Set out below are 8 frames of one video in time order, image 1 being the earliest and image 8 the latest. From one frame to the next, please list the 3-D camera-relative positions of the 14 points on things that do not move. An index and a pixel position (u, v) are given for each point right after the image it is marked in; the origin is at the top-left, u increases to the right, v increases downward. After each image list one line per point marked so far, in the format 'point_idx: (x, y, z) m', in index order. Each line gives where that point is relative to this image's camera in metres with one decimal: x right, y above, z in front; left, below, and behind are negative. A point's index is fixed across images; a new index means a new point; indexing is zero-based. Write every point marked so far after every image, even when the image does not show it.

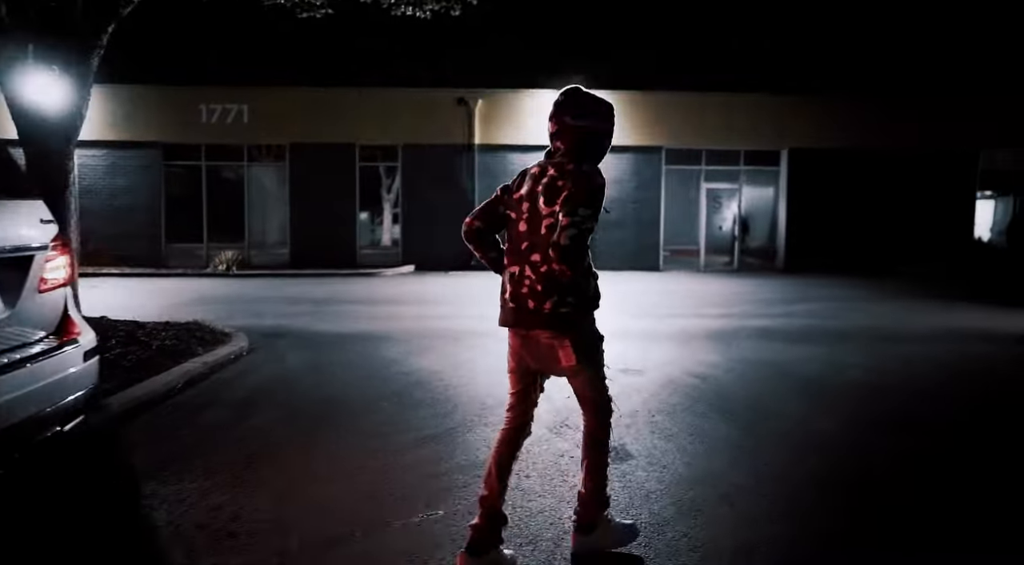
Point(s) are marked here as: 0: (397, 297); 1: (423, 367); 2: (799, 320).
0: (-2.7, -0.3, +13.8) m
1: (-1.0, -0.9, +6.8) m
2: (+4.3, -0.6, +9.1) m
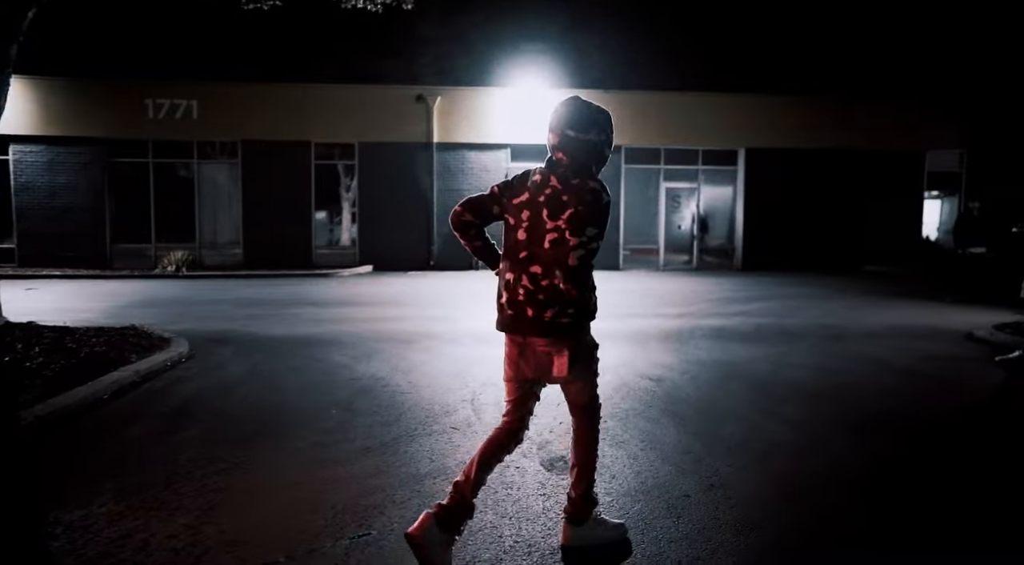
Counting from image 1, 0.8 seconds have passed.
0: (-3.6, -0.4, +13.4) m
1: (-1.5, -1.0, +6.5) m
2: (+3.6, -0.6, +9.2) m
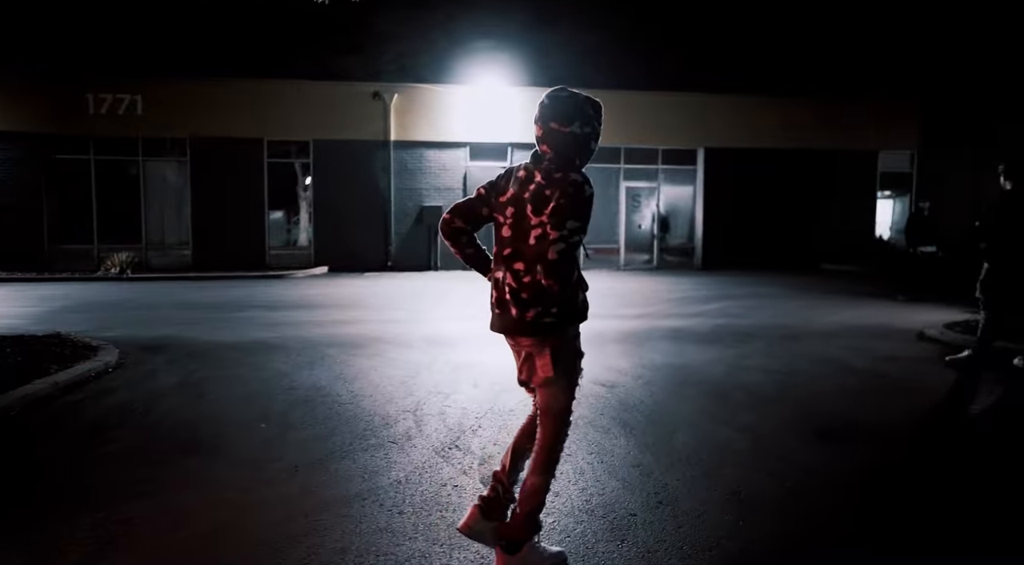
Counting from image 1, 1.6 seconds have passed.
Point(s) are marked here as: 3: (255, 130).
0: (-4.4, -0.4, +12.9) m
1: (-2.0, -1.0, +6.1) m
2: (+3.0, -0.6, +9.1) m
3: (-7.5, +4.5, +18.0) m
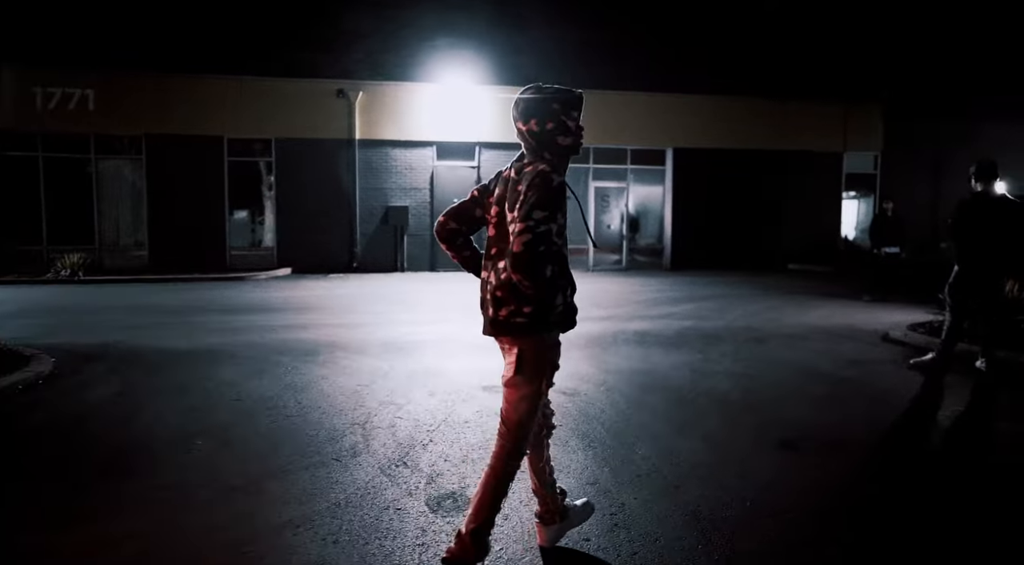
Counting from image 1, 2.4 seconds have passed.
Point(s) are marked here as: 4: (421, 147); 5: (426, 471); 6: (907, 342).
0: (-5.1, -0.5, +12.5) m
1: (-2.4, -1.0, +5.8) m
2: (+2.4, -0.6, +9.0) m
3: (-8.4, +4.4, +17.4) m
4: (-2.7, +4.0, +18.1) m
5: (-0.5, -1.2, +3.8) m
6: (+4.7, -0.7, +7.3) m
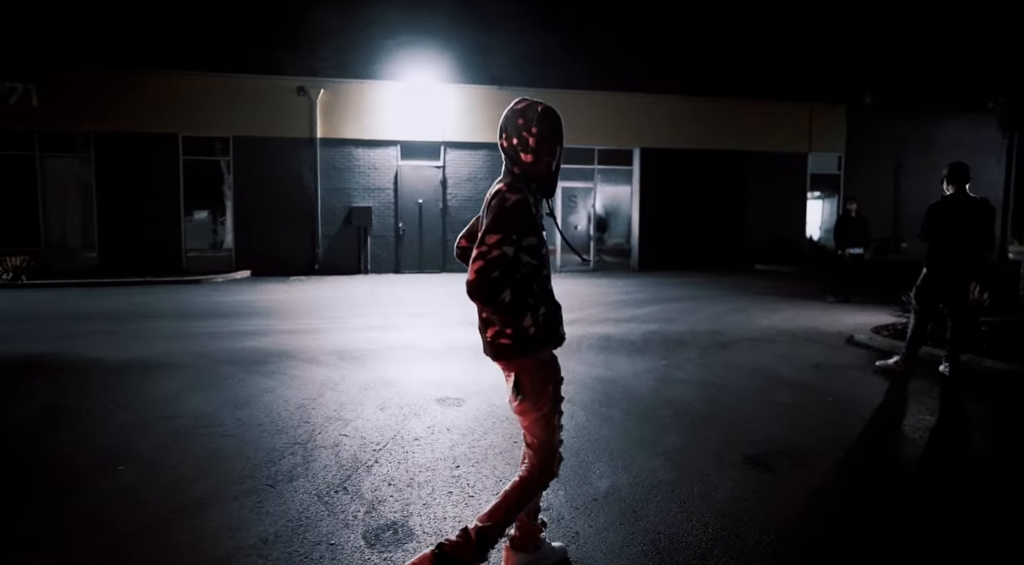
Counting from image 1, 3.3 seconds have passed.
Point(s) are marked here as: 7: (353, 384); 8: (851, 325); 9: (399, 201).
0: (-5.8, -0.5, +12.0) m
1: (-2.8, -1.1, +5.4) m
2: (+1.9, -0.6, +8.8) m
3: (-9.4, +4.3, +16.7) m
4: (-3.7, +3.9, +17.7) m
5: (-0.8, -1.2, +3.5) m
6: (+4.2, -0.7, +7.2) m
7: (-1.5, -1.0, +5.9) m
8: (+4.9, -0.6, +8.8) m
9: (-3.4, +2.4, +18.0) m
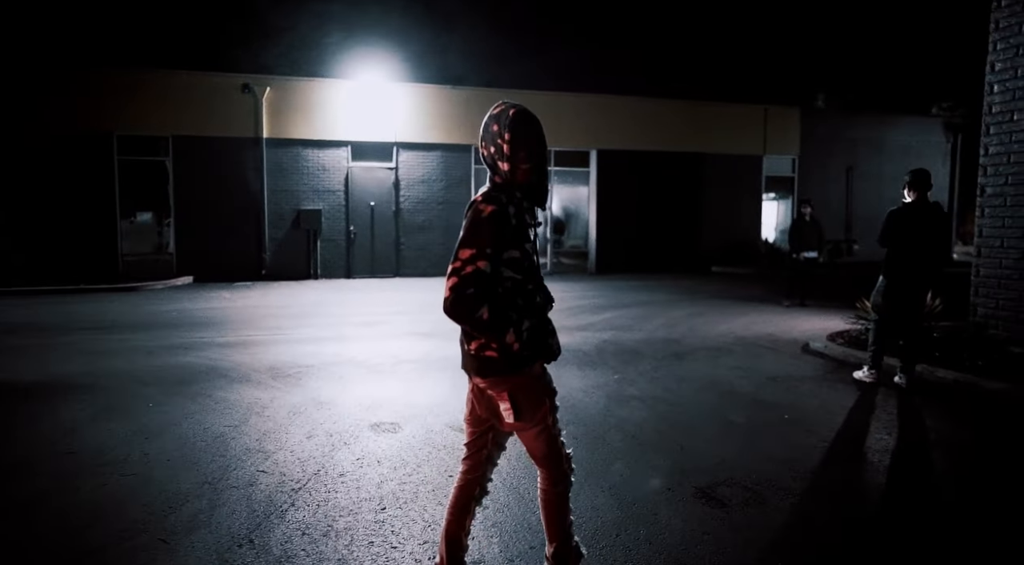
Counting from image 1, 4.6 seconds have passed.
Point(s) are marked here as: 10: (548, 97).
0: (-6.7, -0.7, +11.2) m
1: (-3.2, -1.2, +4.9) m
2: (+1.2, -0.7, +8.5) m
3: (-10.5, +4.1, +15.7) m
4: (-4.9, +3.8, +17.1) m
5: (-1.2, -1.4, +3.1) m
6: (+3.7, -0.8, +7.1) m
7: (-2.0, -1.1, +5.5) m
8: (+4.2, -0.7, +8.7) m
9: (-4.6, +2.3, +17.4) m
10: (+1.1, +5.5, +18.3) m
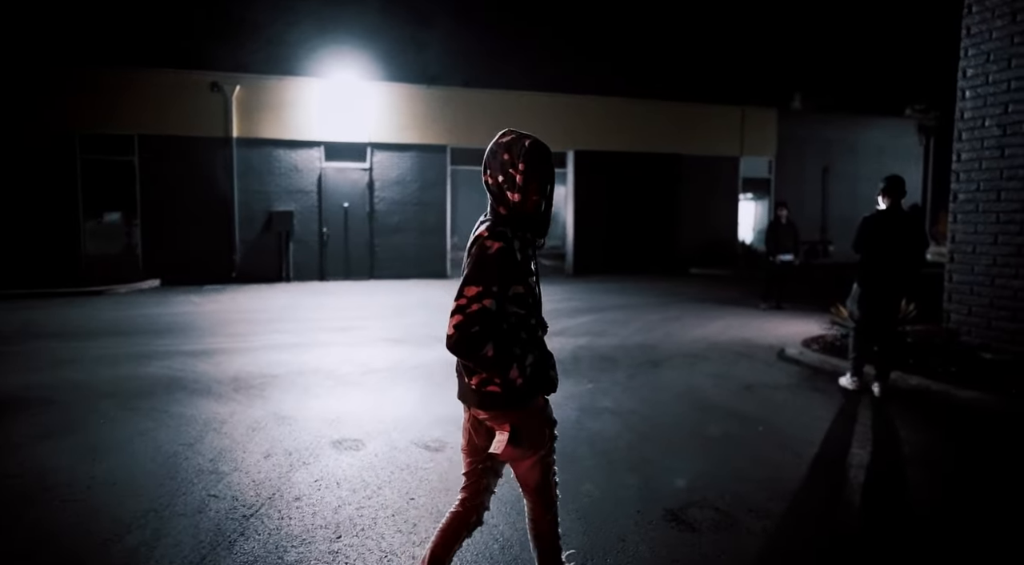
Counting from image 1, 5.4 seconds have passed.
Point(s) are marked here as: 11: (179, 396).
0: (-7.1, -0.8, +10.9) m
1: (-3.5, -1.3, +4.6) m
2: (+0.8, -0.8, +8.4) m
3: (-11.1, +4.0, +15.2) m
4: (-5.6, +3.7, +16.8) m
5: (-1.4, -1.5, +2.9) m
6: (+3.3, -0.9, +7.0) m
7: (-2.3, -1.2, +5.2) m
8: (+3.8, -0.7, +8.6) m
9: (-5.2, +2.2, +17.0) m
10: (+0.4, +5.5, +18.1) m
11: (-3.3, -1.1, +6.2) m
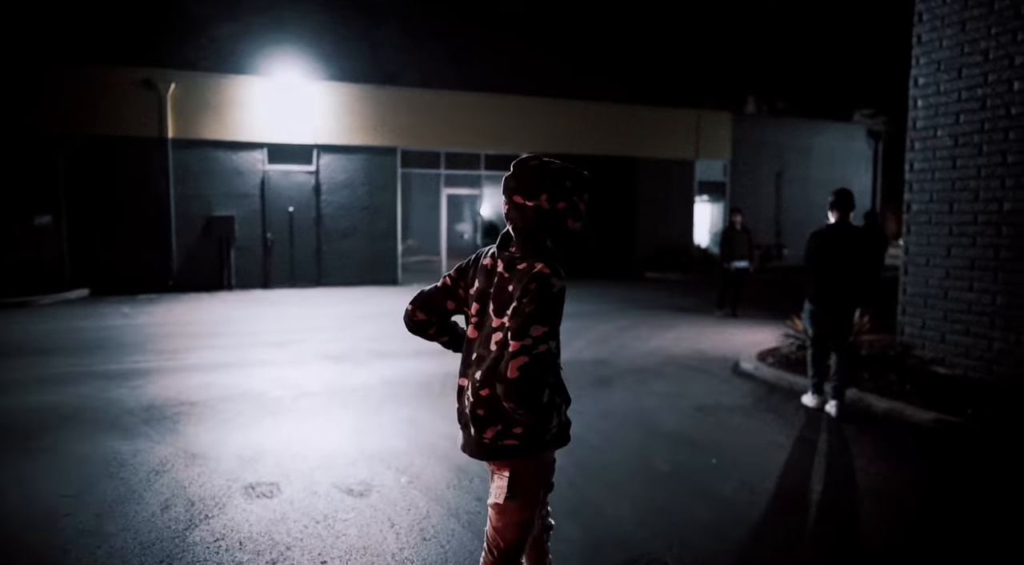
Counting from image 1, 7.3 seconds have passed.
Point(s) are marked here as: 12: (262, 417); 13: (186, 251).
0: (-7.9, -1.0, +10.0) m
1: (-3.9, -1.5, +4.0) m
2: (+0.2, -1.0, +8.0) m
3: (-12.3, +3.8, +14.1) m
4: (-6.8, +3.5, +16.0) m
5: (-1.7, -1.6, +2.4) m
6: (+2.7, -1.0, +6.8) m
7: (-2.8, -1.4, +4.7) m
8: (+3.1, -0.9, +8.4) m
9: (-6.5, +2.0, +16.3) m
10: (-0.9, +5.3, +17.7) m
11: (-3.9, -1.3, +5.6) m
12: (-2.4, -1.3, +5.8) m
13: (-8.3, +0.8, +15.8) m
